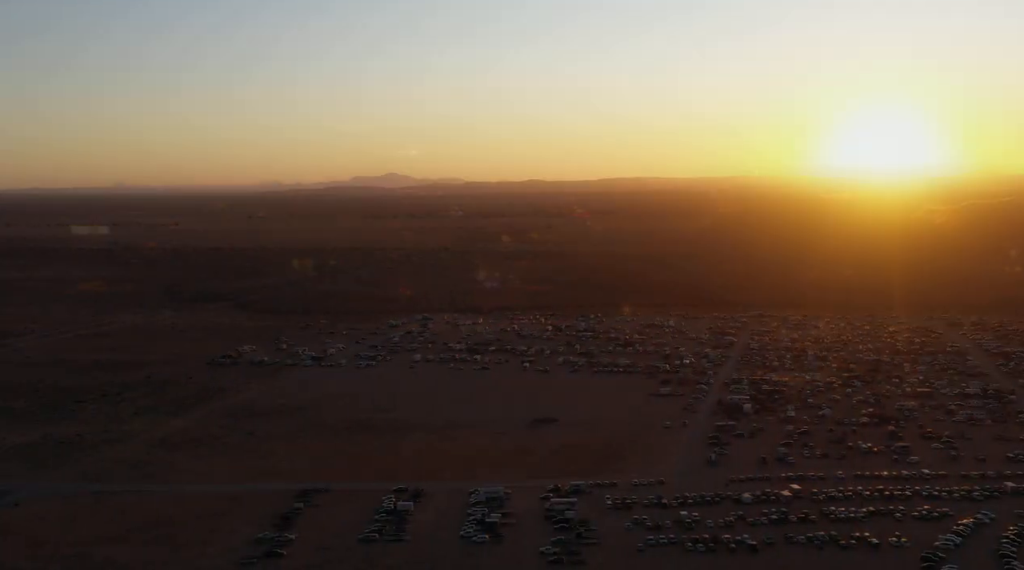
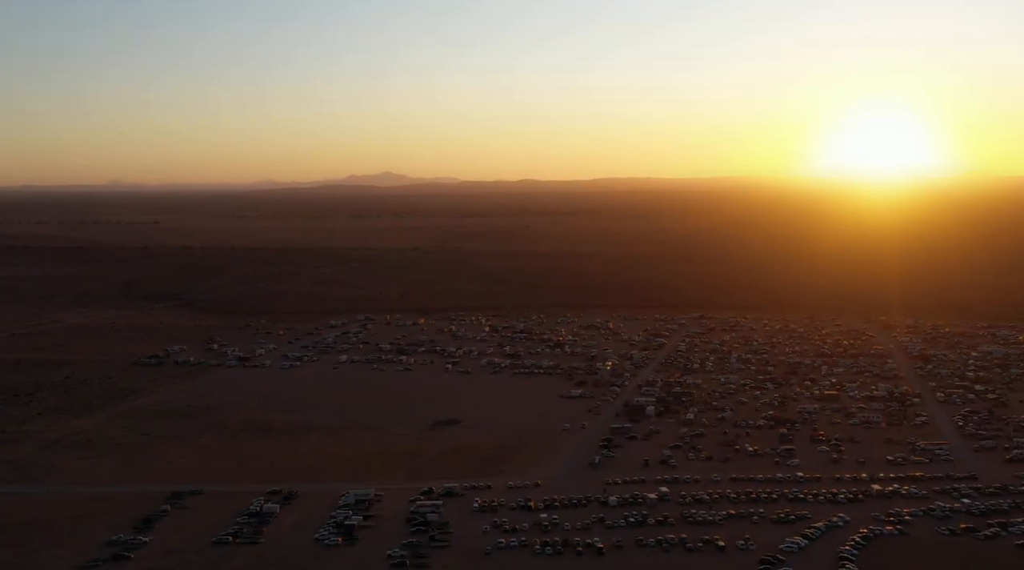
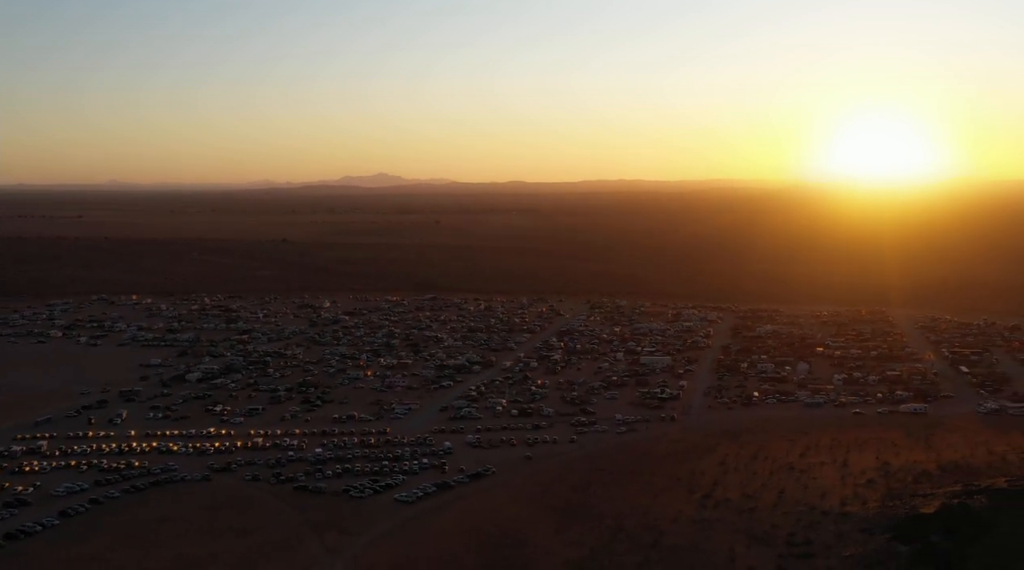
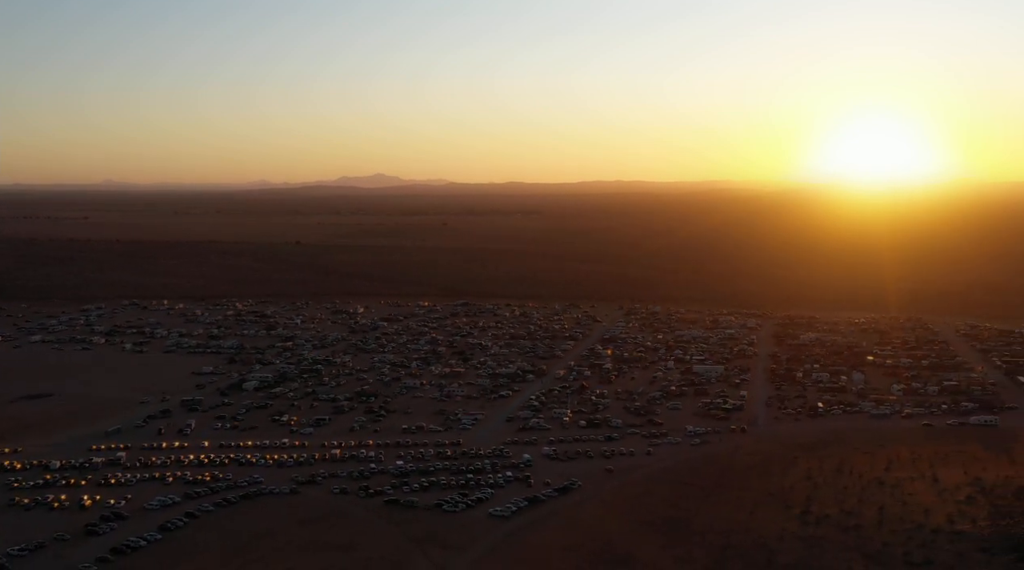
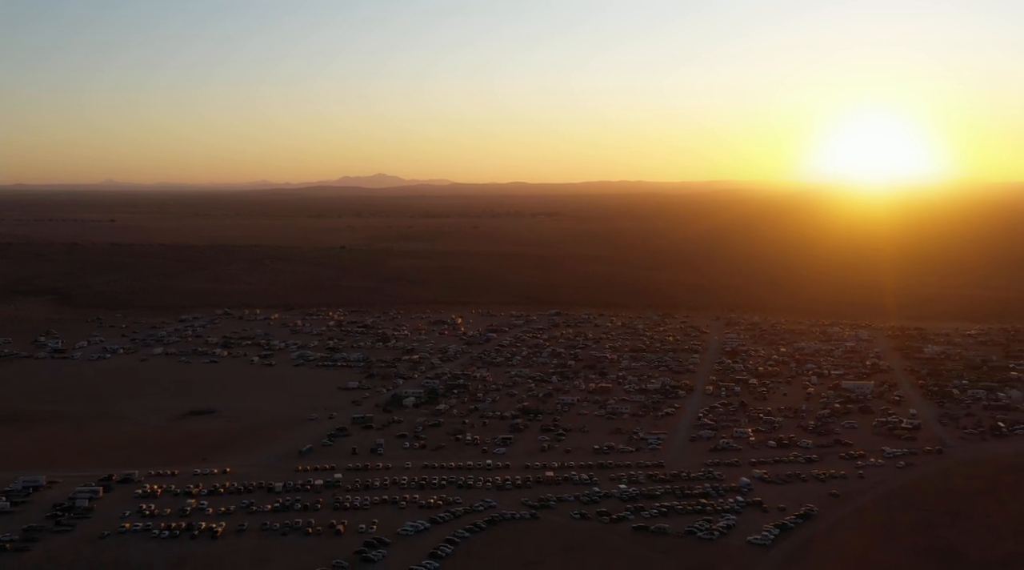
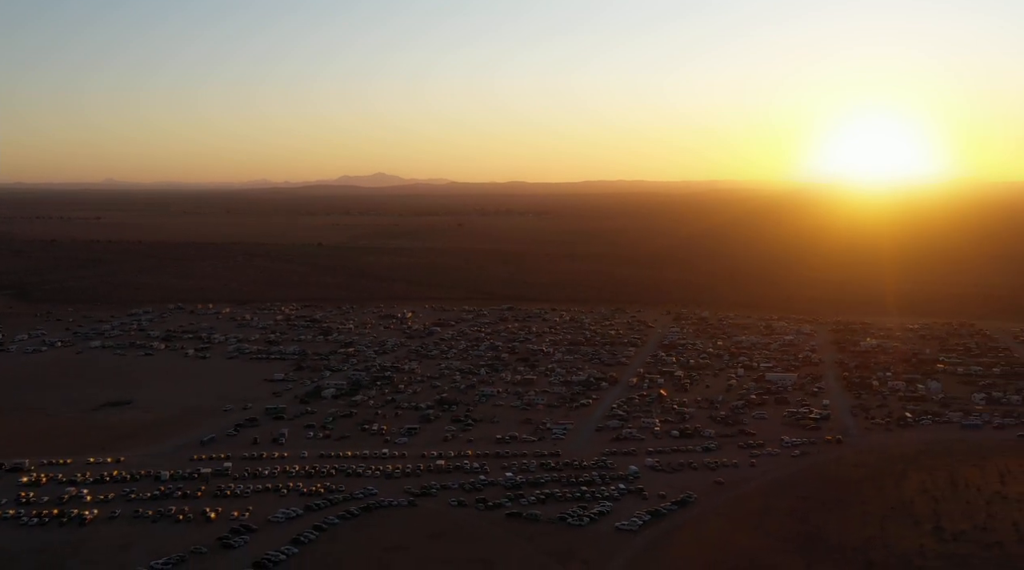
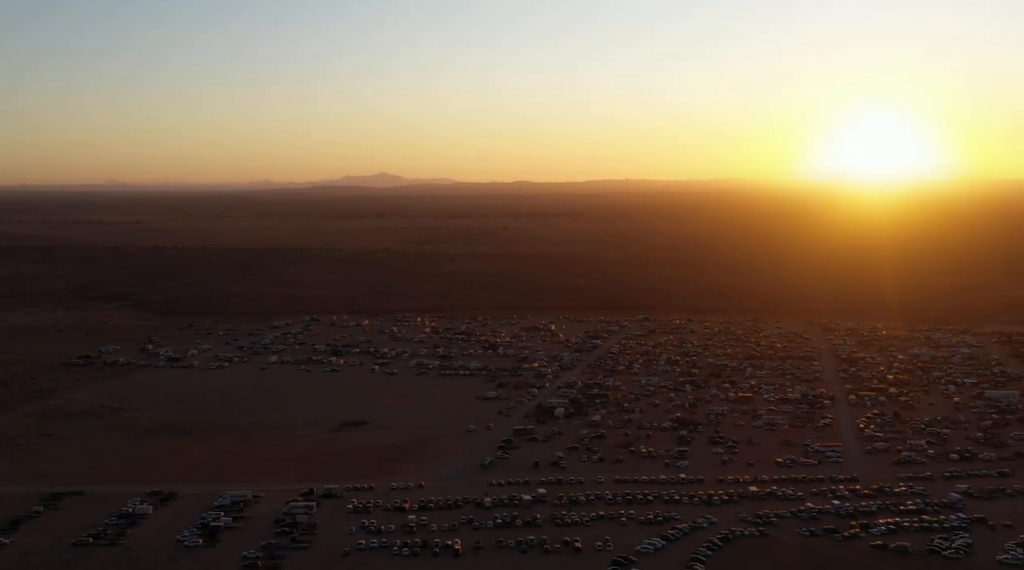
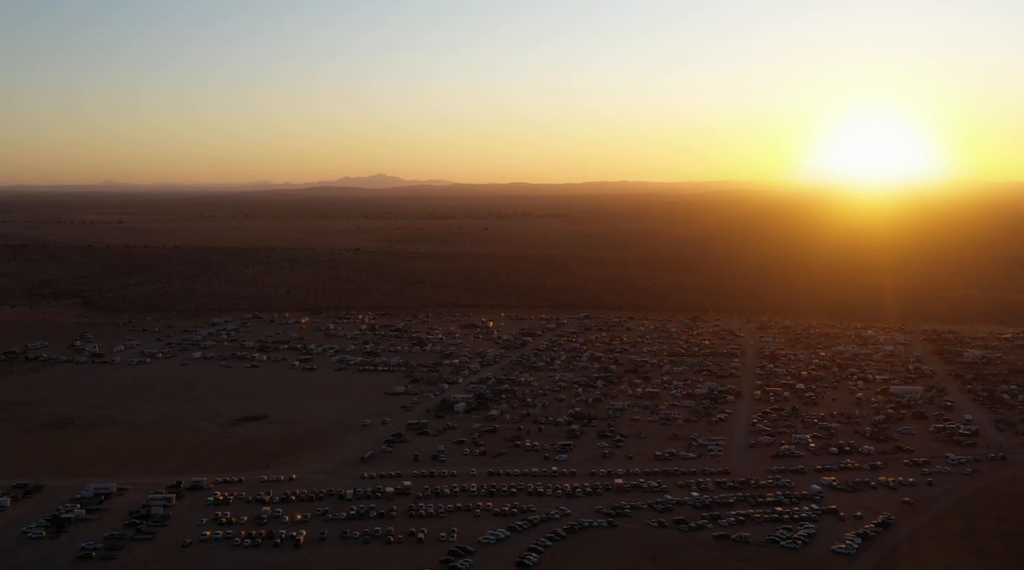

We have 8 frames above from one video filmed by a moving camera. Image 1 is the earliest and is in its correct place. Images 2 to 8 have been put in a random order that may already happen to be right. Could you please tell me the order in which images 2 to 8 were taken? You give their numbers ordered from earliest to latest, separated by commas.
2, 7, 8, 5, 6, 4, 3
